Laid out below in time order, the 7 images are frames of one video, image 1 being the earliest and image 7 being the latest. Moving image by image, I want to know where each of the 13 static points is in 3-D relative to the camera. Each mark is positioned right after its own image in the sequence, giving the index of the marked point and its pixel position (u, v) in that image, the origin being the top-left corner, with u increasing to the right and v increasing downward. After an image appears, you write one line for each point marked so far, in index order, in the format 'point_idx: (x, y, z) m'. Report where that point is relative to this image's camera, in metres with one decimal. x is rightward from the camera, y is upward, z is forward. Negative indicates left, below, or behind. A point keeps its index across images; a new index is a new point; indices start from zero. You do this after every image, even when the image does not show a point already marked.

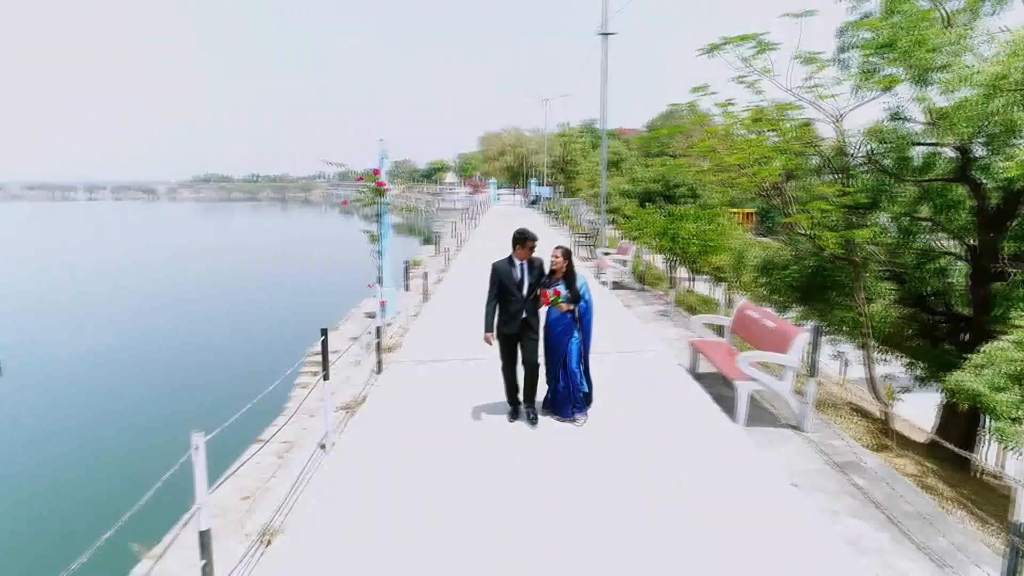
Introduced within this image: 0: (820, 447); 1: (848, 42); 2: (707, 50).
0: (+2.2, -1.1, +5.1) m
1: (+5.3, +3.9, +11.4) m
2: (+3.0, +3.5, +10.8) m
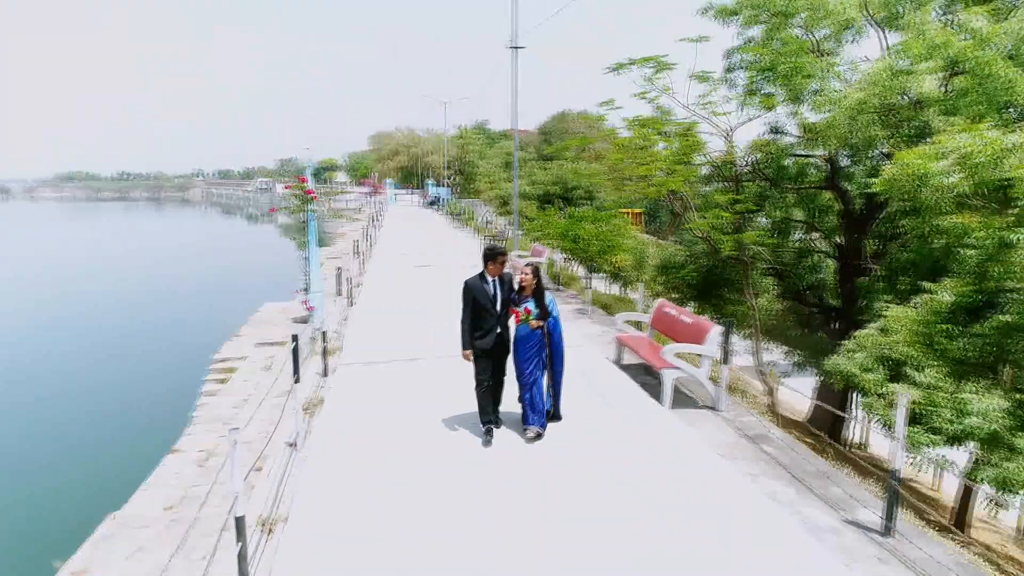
0: (+1.9, -1.1, +6.0) m
1: (+3.9, +4.0, +12.7) m
2: (+1.7, +3.5, +11.7) m
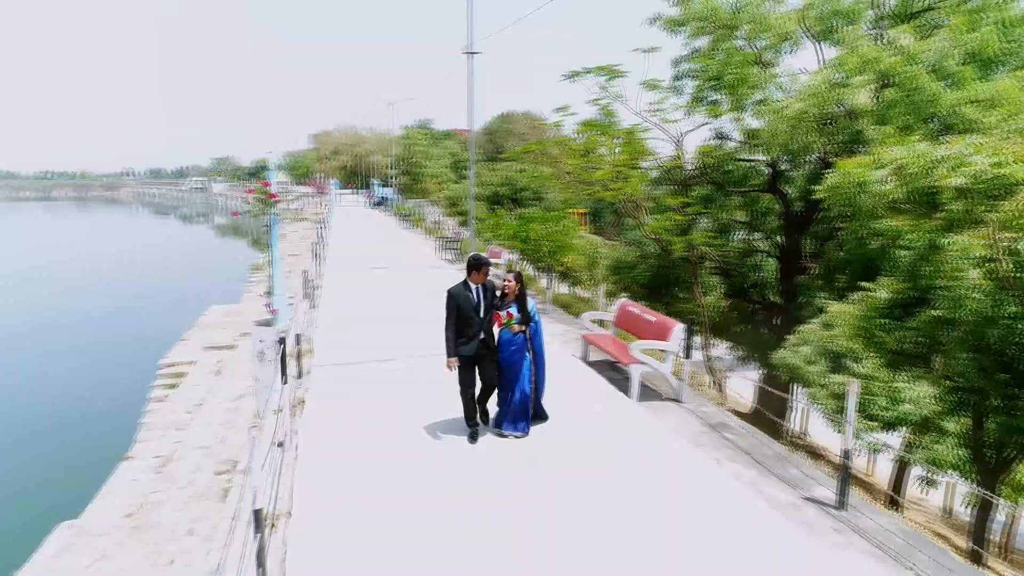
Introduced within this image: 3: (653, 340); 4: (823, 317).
0: (+1.7, -1.1, +6.4) m
1: (+3.1, +4.0, +13.3) m
2: (+1.0, +3.5, +12.1) m
3: (+1.3, -0.5, +6.8) m
4: (+3.9, -0.4, +9.0) m
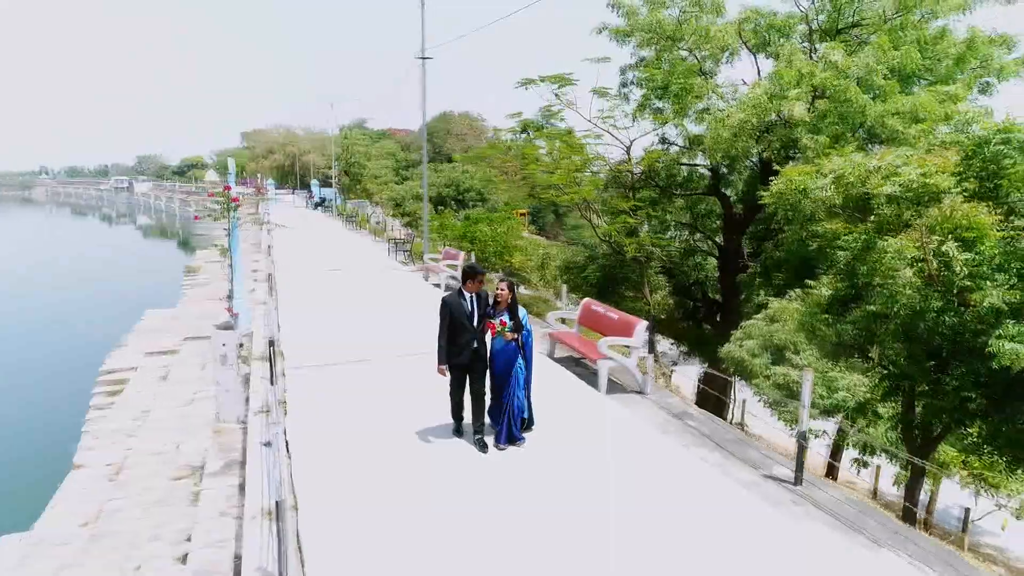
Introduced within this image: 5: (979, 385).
0: (+1.4, -1.1, +6.9) m
1: (+2.2, +4.0, +13.9) m
2: (+0.2, +3.5, +12.5) m
3: (+1.1, -0.5, +7.2) m
4: (+3.4, -0.3, +9.7) m
5: (+4.6, -0.9, +7.0) m
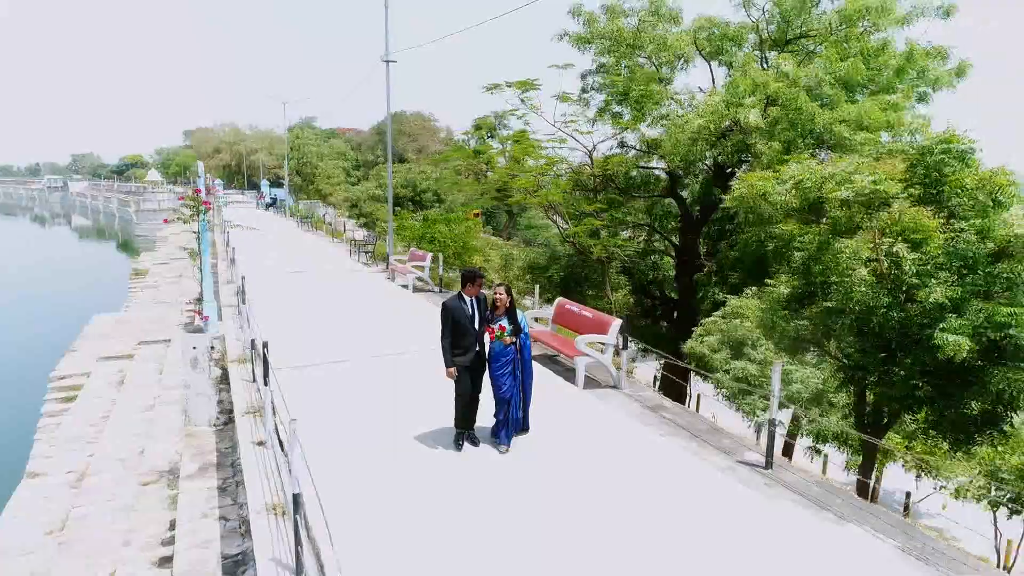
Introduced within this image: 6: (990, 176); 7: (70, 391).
0: (+1.3, -1.1, +7.3) m
1: (+1.5, +4.0, +14.3) m
2: (-0.4, +3.5, +12.8) m
3: (+0.9, -0.5, +7.6) m
4: (+3.0, -0.3, +10.2) m
5: (+4.4, -0.9, +7.6) m
6: (+4.7, +1.1, +7.0) m
7: (-10.5, -2.5, +17.2) m
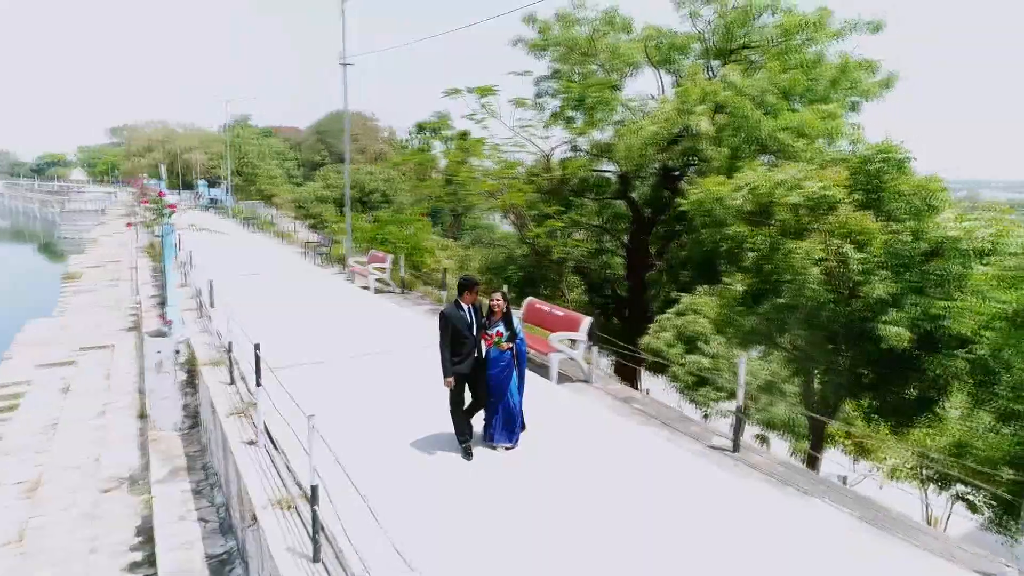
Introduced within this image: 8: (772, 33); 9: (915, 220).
0: (+1.0, -1.1, +7.7) m
1: (+0.7, +4.0, +14.7) m
2: (-1.1, +3.5, +13.1) m
3: (+0.6, -0.5, +8.0) m
4: (+2.5, -0.3, +10.8) m
5: (+4.1, -0.8, +8.4) m
6: (+4.4, +1.1, +7.7) m
7: (-11.6, -2.6, +16.6) m
8: (+4.9, +4.8, +13.5) m
9: (+4.3, +0.7, +7.6) m
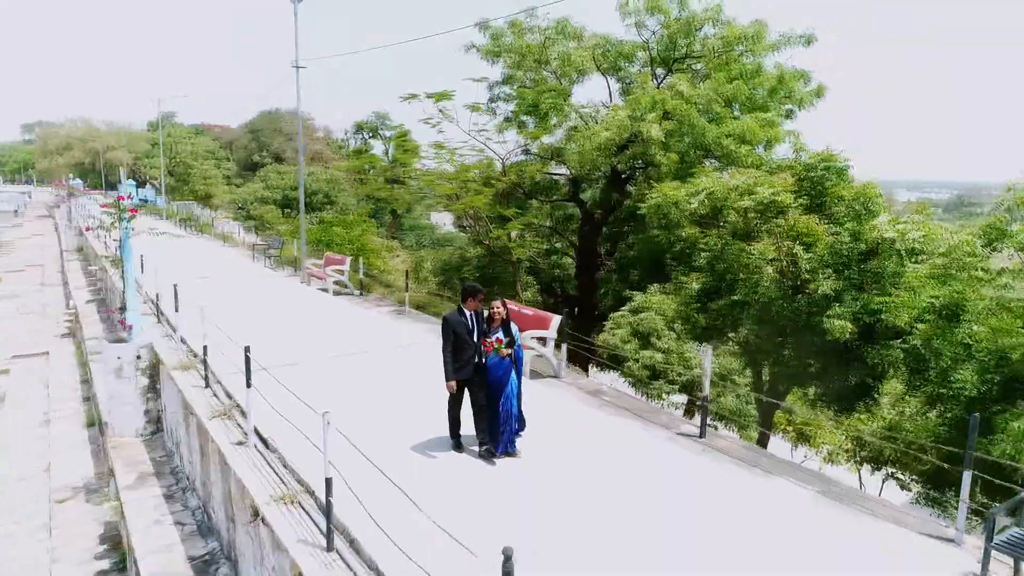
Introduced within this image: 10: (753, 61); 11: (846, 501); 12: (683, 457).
0: (+0.7, -1.1, +8.2) m
1: (-0.3, +4.0, +15.1) m
2: (-1.9, +3.5, +13.3) m
3: (+0.3, -0.5, +8.4) m
4: (+2.0, -0.3, +11.3) m
5: (+3.8, -0.8, +9.1) m
6: (+4.1, +1.2, +8.4) m
7: (-12.6, -2.7, +15.9) m
8: (+4.0, +4.8, +14.2) m
9: (+3.9, +0.8, +8.3) m
10: (+4.8, +4.6, +14.5) m
11: (+2.6, -1.6, +5.6) m
12: (+1.5, -1.5, +6.3) m
